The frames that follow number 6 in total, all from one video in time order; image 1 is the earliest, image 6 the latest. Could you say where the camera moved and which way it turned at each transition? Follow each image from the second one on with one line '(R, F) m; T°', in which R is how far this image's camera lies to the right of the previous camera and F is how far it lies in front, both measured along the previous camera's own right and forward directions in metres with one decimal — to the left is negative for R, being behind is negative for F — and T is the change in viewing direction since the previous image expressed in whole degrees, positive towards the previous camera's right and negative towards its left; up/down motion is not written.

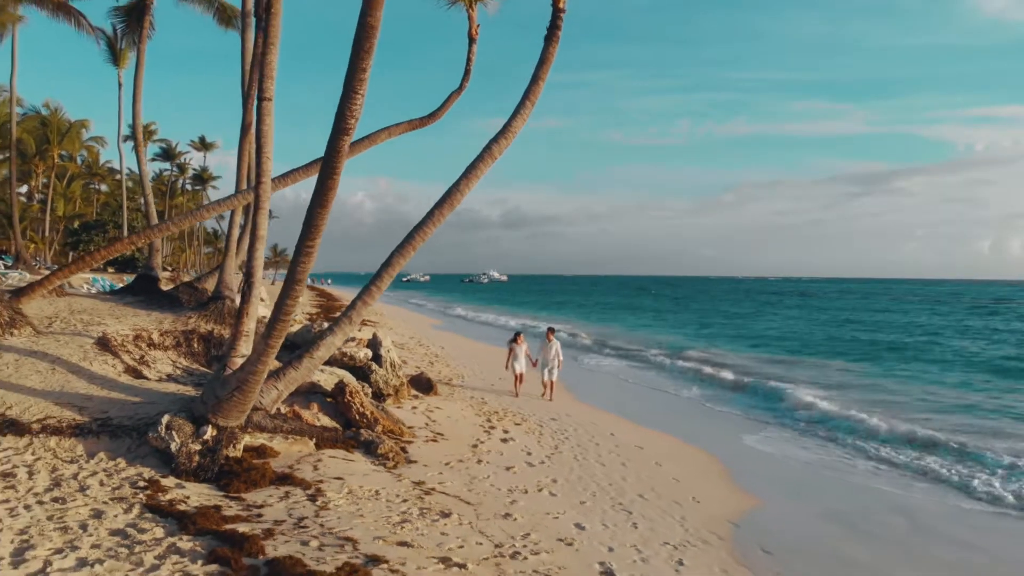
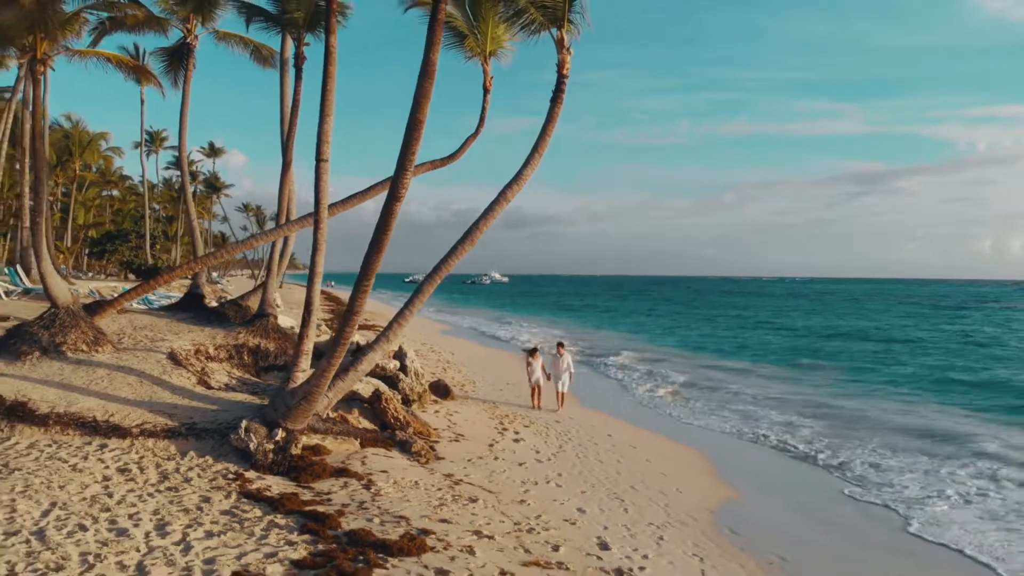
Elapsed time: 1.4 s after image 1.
(-0.1, -1.3) m; 0°
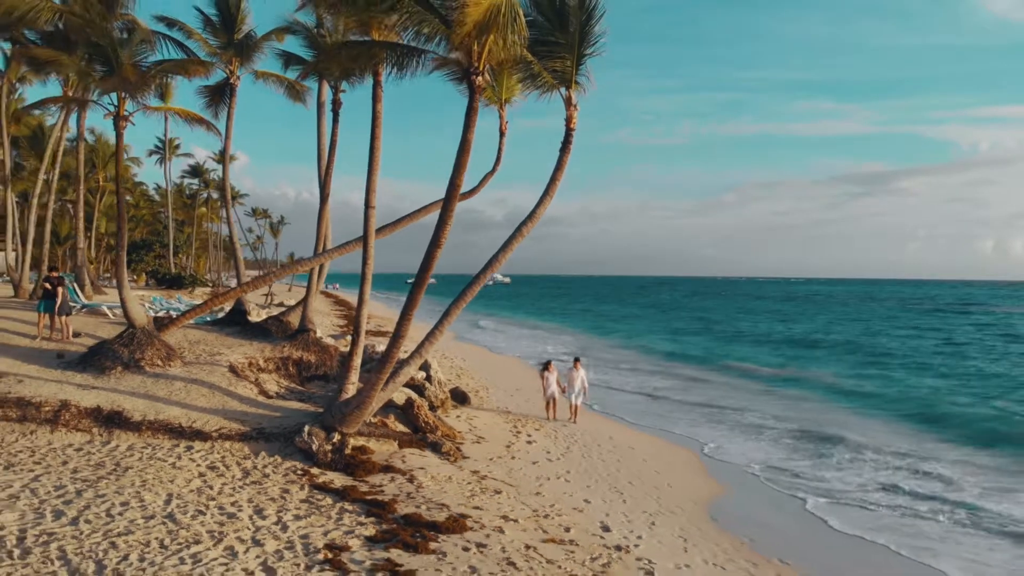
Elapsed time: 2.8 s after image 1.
(-0.2, -1.4) m; 0°
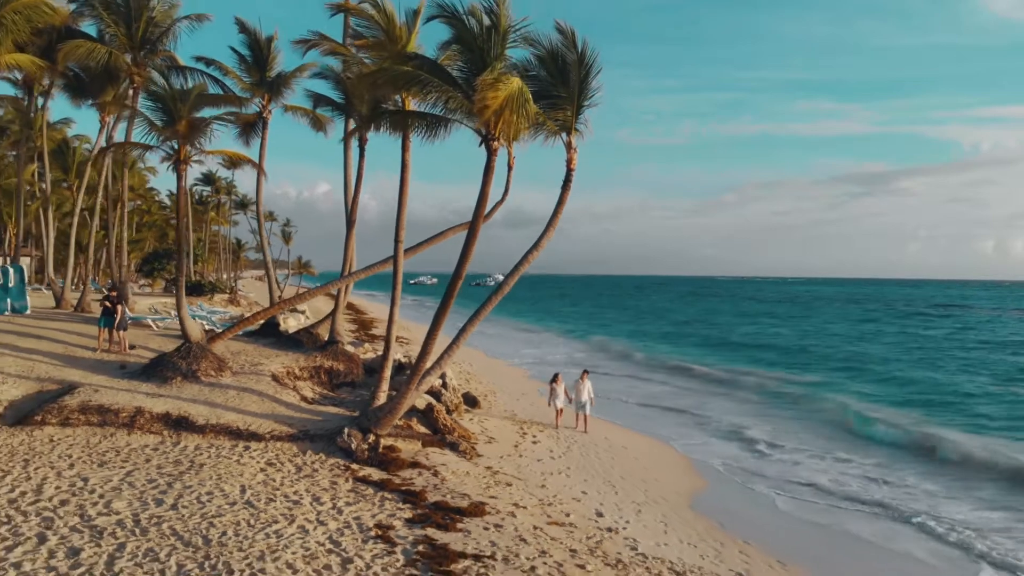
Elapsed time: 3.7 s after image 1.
(-0.1, -1.5) m; 0°
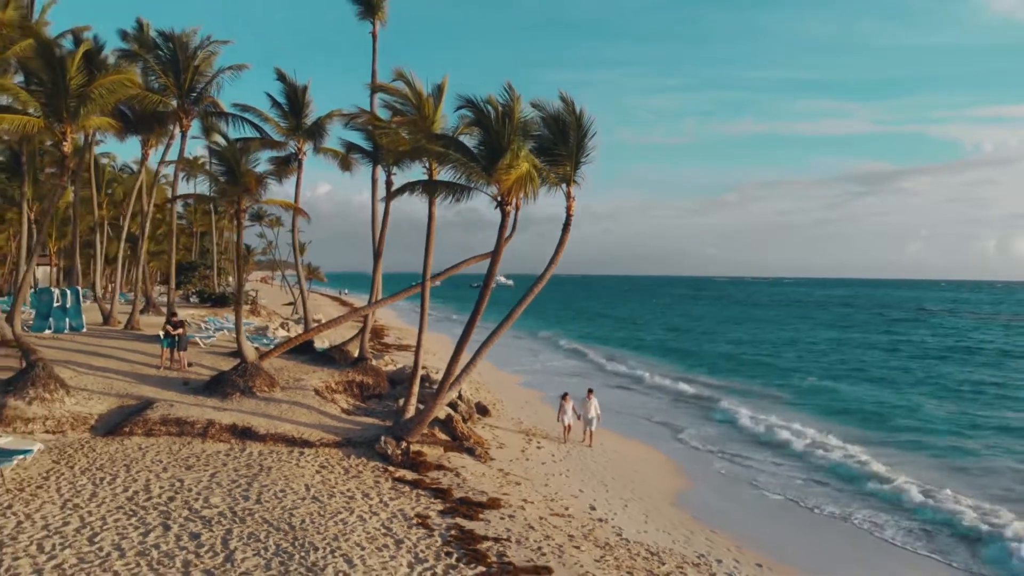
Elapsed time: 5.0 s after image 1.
(-0.1, -2.0) m; 0°
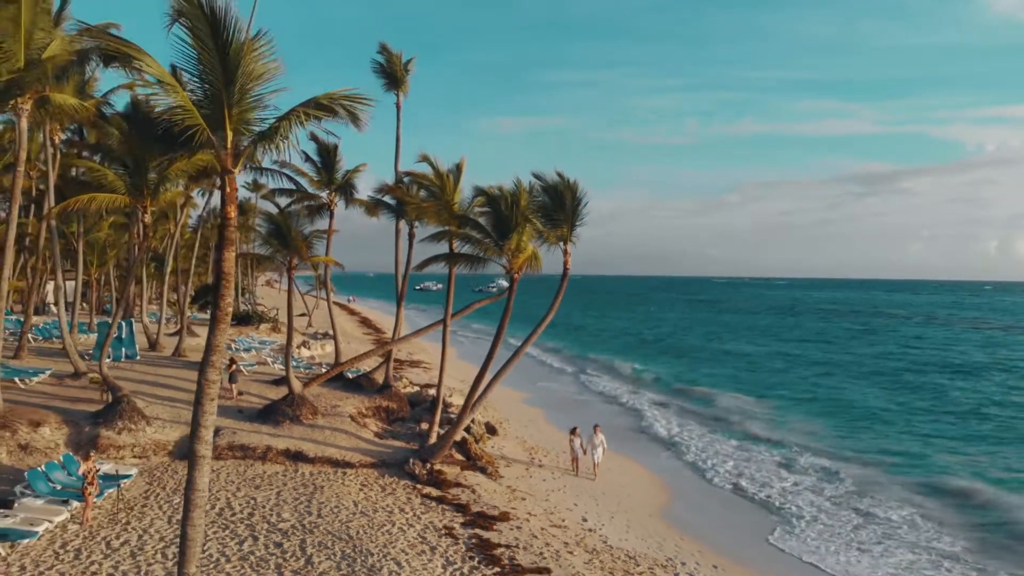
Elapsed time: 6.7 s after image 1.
(-0.1, -2.4) m; 0°
